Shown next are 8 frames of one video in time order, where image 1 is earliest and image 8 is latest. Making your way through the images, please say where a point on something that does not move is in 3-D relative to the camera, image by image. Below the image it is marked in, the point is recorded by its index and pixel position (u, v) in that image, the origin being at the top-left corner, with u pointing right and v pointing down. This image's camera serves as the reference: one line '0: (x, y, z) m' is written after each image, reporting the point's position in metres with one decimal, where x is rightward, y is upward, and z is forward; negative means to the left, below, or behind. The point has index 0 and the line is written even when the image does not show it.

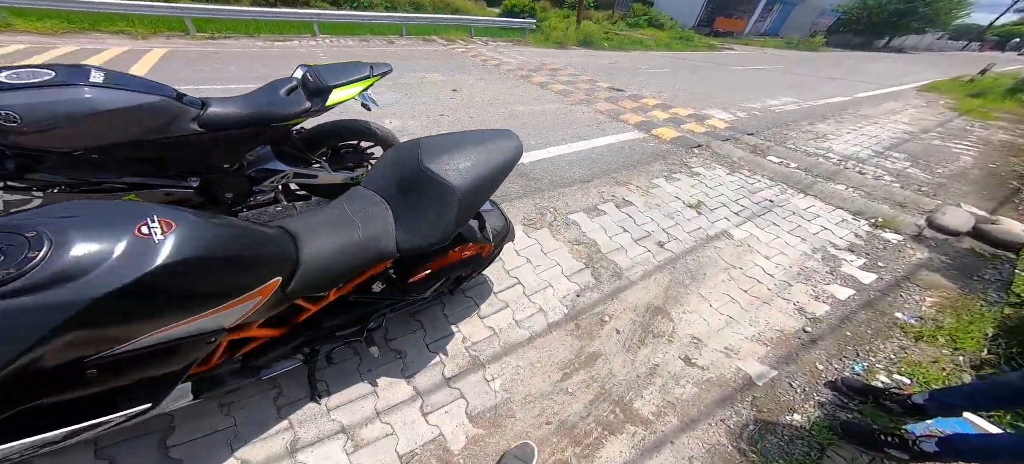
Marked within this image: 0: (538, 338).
0: (+0.3, -0.4, +2.0) m
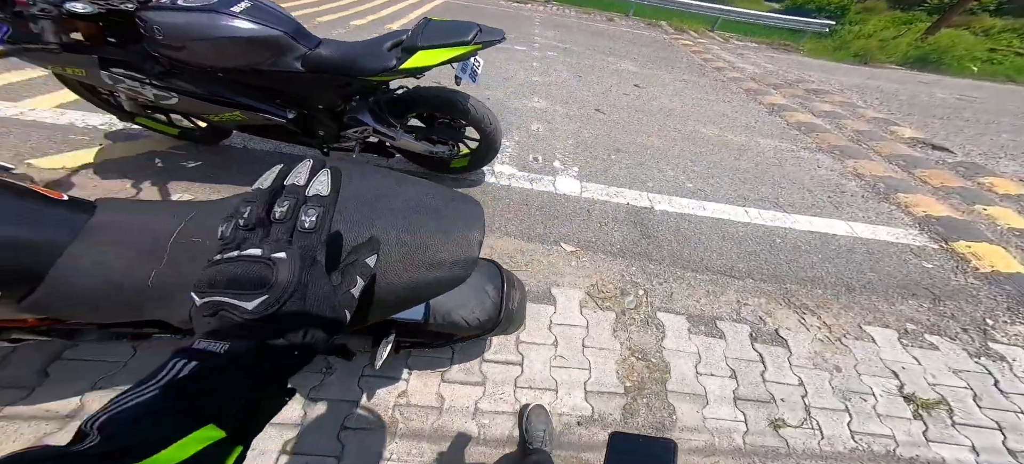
0: (0.0, -0.8, +1.3) m
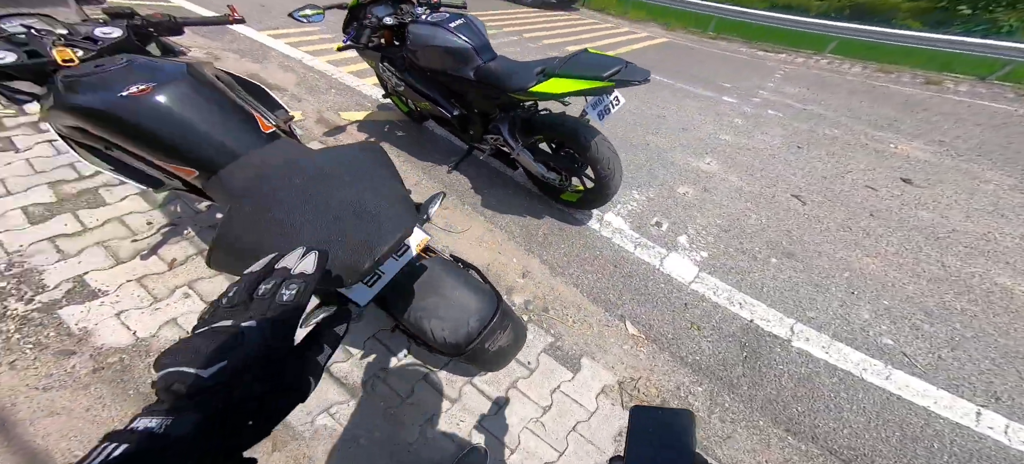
0: (-0.4, -0.9, +1.3) m
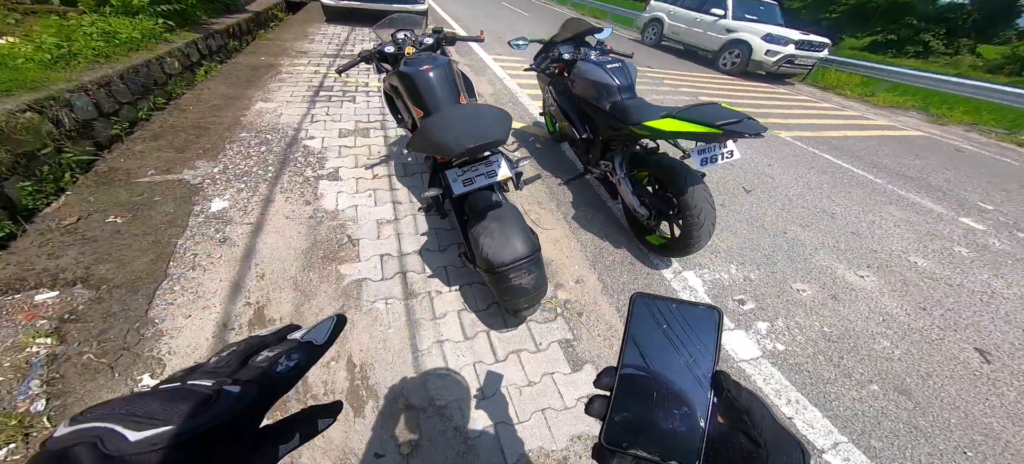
0: (-0.5, -0.6, +1.7) m
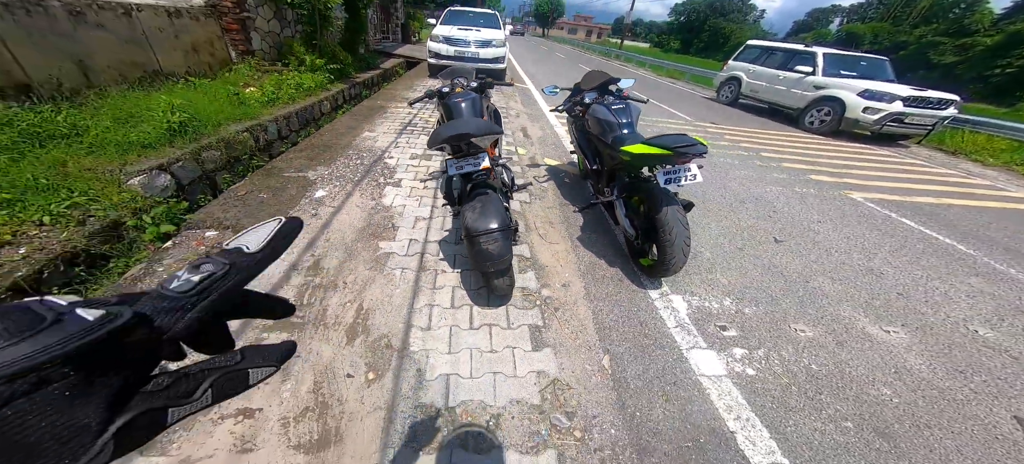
0: (-0.6, -0.5, +2.2) m
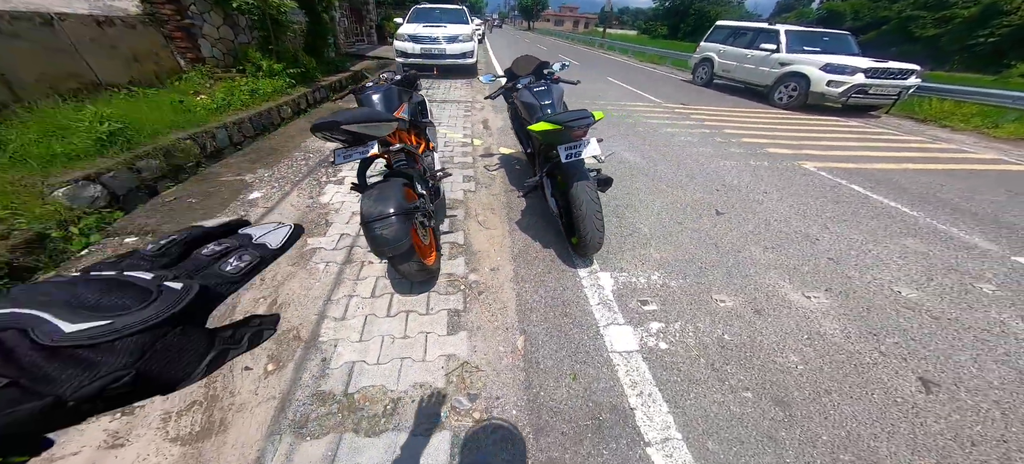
0: (-1.2, -0.4, +2.2) m
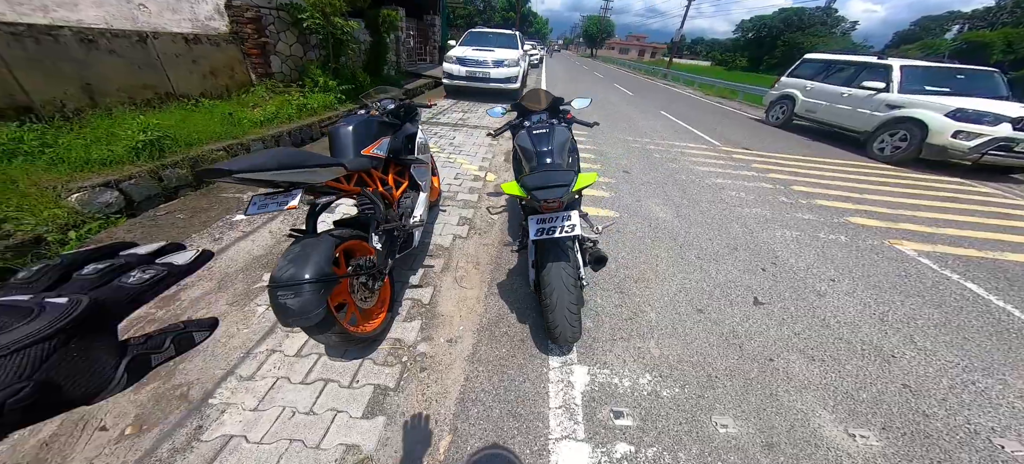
0: (-1.5, -0.7, +2.0) m
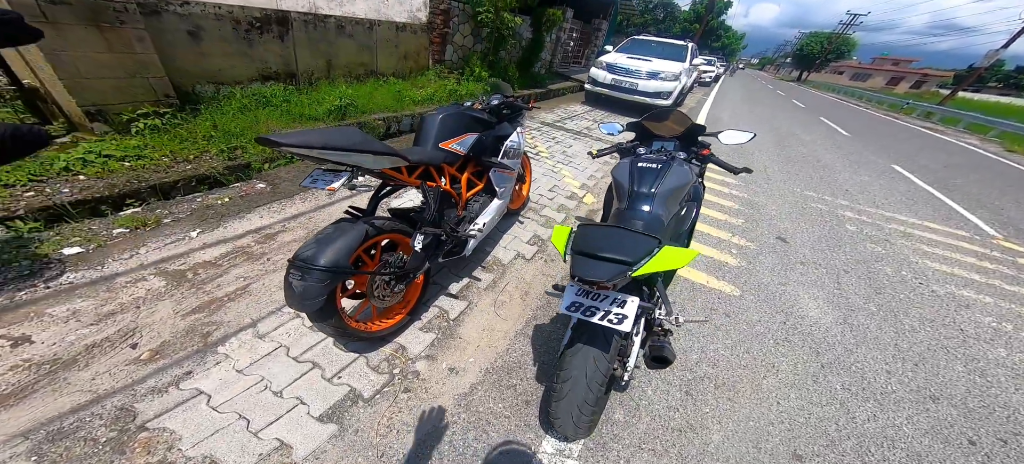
0: (-1.4, -0.5, +2.2) m
